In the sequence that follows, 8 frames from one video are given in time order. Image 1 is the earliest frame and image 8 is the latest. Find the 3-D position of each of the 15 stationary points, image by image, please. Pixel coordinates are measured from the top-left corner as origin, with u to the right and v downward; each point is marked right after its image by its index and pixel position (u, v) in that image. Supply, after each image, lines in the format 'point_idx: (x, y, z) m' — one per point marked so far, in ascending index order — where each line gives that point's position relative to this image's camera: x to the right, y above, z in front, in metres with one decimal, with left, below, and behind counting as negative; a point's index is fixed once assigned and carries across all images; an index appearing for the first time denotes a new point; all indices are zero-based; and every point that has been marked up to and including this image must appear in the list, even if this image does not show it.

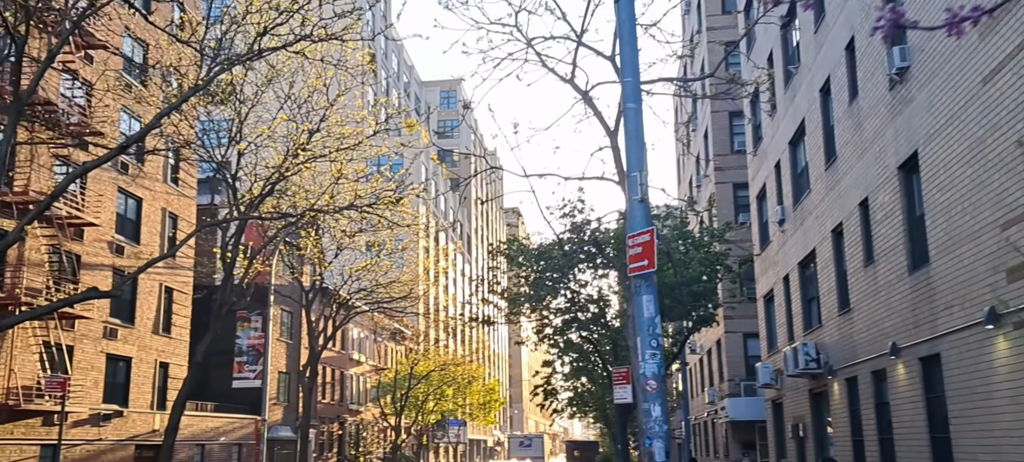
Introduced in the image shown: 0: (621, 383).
0: (+1.8, -2.4, +16.0) m
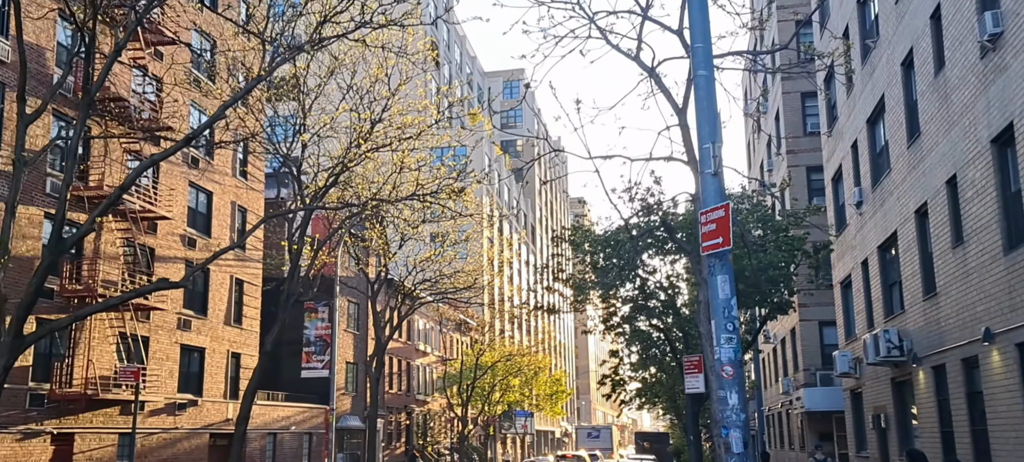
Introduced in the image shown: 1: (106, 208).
0: (+2.8, -2.2, +15.6) m
1: (-6.4, +0.4, +15.6) m
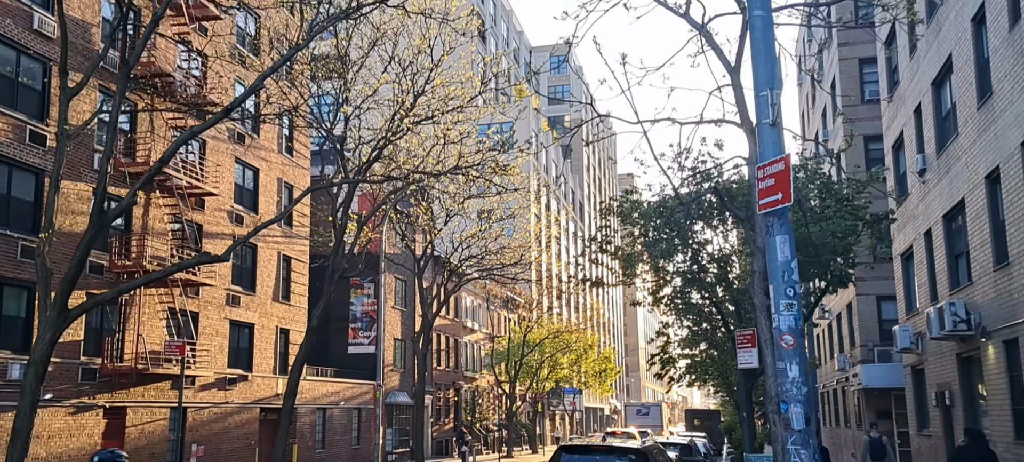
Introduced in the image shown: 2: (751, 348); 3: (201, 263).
0: (+3.5, -1.7, +15.1) m
1: (-5.6, +0.8, +15.5) m
2: (+3.6, -1.7, +15.2) m
3: (-5.0, -0.5, +16.1) m
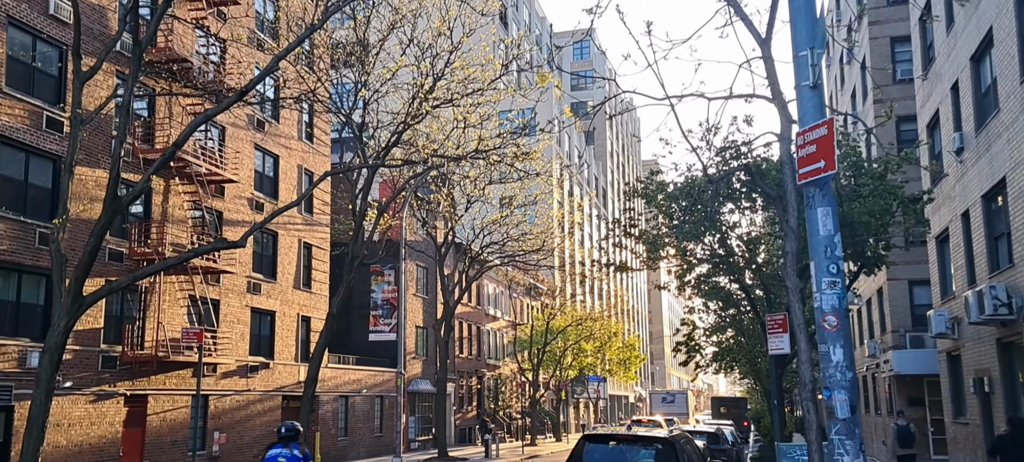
0: (+3.9, -1.5, +14.7) m
1: (-5.3, +1.0, +15.2) m
2: (+4.0, -1.5, +14.7) m
3: (-4.6, -0.3, +15.8) m
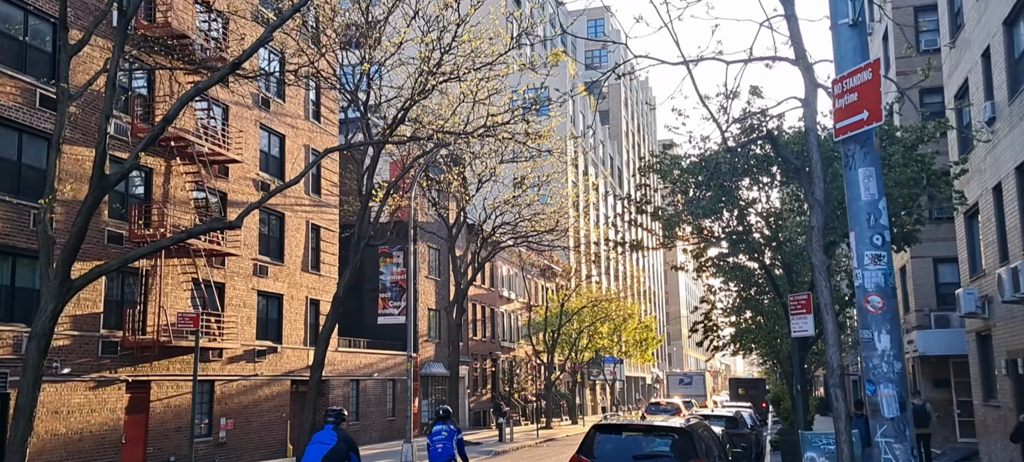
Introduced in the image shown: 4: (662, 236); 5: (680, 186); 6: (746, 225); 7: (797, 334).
0: (+4.0, -1.1, +13.9) m
1: (-5.2, +1.3, +14.5) m
2: (+4.1, -1.1, +14.0) m
3: (-4.5, 0.0, +15.1) m
4: (+3.0, -0.1, +19.9) m
5: (+3.2, +0.9, +19.2) m
6: (+4.4, +0.1, +18.8) m
7: (+4.0, -1.4, +14.0) m
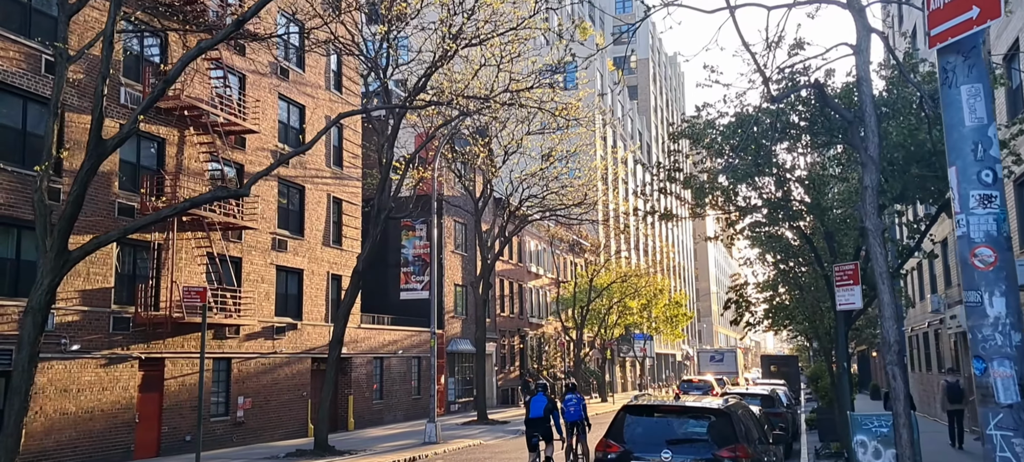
0: (+4.3, -0.7, +12.8) m
1: (-4.9, +1.7, +13.6) m
2: (+4.4, -0.7, +12.9) m
3: (-4.2, +0.4, +14.2) m
4: (+3.4, +0.5, +18.8) m
5: (+3.6, +1.4, +18.1) m
6: (+4.8, +0.7, +17.7) m
7: (+4.3, -0.9, +13.0) m
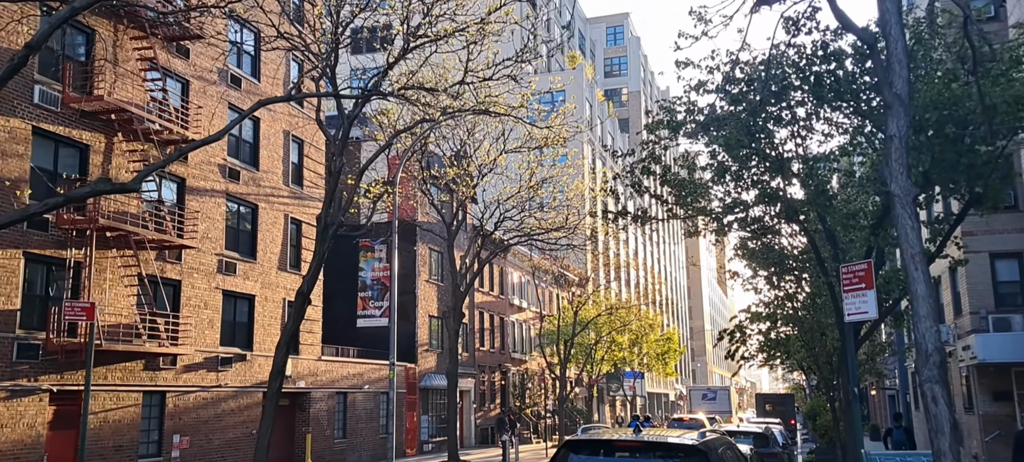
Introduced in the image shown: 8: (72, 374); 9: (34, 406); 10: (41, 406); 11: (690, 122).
0: (+3.6, -0.6, +10.4) m
1: (-5.6, +1.7, +11.3) m
2: (+3.7, -0.6, +10.5) m
3: (-4.9, +0.4, +11.9) m
4: (+2.7, +0.3, +16.5) m
5: (+2.9, +1.3, +15.8) m
6: (+4.1, +0.5, +15.4) m
7: (+3.6, -0.9, +10.6) m
8: (-8.5, -2.7, +19.4) m
9: (-8.7, -3.2, +18.4) m
10: (-8.7, -3.2, +18.5) m
11: (+2.8, +1.5, +15.9) m
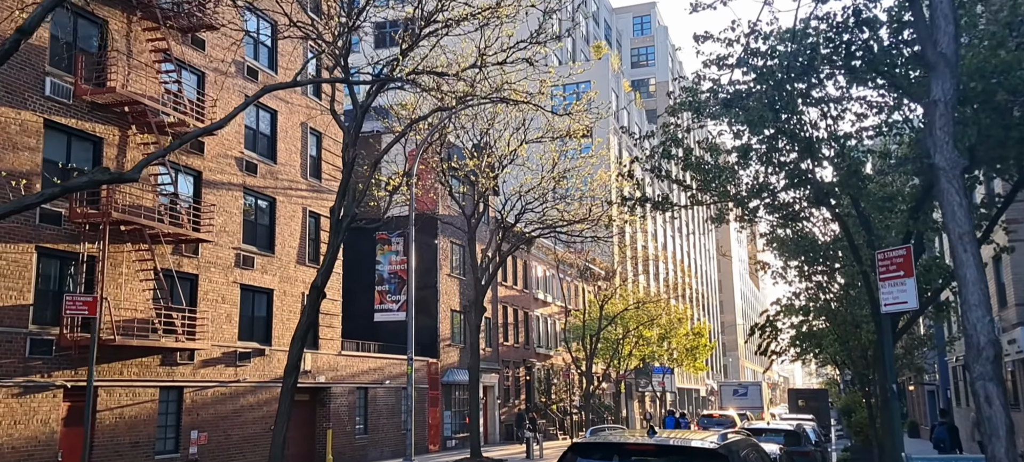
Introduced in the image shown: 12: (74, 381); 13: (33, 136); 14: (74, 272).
0: (+3.7, -0.5, +9.8) m
1: (-5.5, +1.8, +10.9) m
2: (+3.8, -0.5, +9.9) m
3: (-4.7, +0.5, +11.5) m
4: (+3.0, +0.5, +15.9) m
5: (+3.2, +1.4, +15.2) m
6: (+4.4, +0.7, +14.8) m
7: (+3.7, -0.8, +10.0) m
8: (-8.1, -2.6, +19.1) m
9: (-8.3, -3.1, +18.1) m
10: (-8.3, -3.1, +18.3) m
11: (+3.1, +1.7, +15.3) m
12: (-8.2, -2.8, +18.7) m
13: (-8.6, +1.7, +18.0) m
14: (-8.4, -0.8, +19.3) m
